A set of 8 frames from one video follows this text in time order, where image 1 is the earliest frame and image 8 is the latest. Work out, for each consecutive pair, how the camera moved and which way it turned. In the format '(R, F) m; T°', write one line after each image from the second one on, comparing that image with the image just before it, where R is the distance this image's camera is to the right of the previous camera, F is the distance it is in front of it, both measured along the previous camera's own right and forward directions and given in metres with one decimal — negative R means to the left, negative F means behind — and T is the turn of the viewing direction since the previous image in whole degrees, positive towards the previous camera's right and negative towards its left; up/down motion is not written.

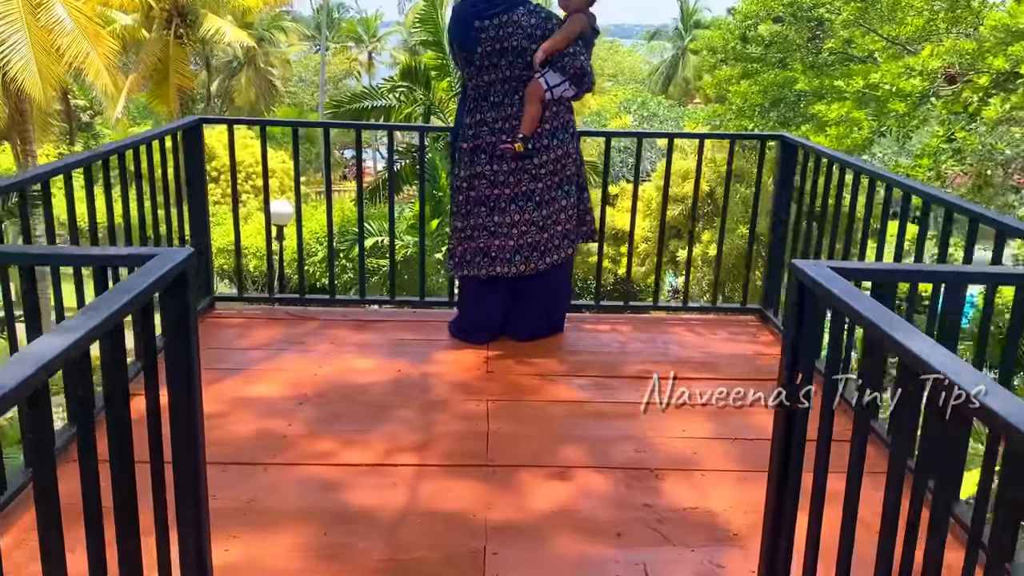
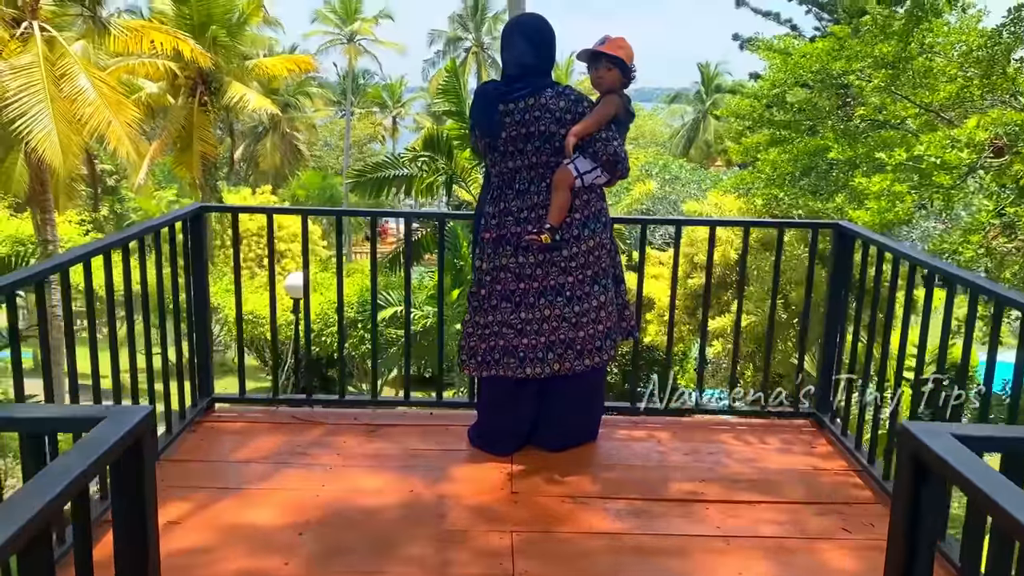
(0.0, +0.3) m; -1°
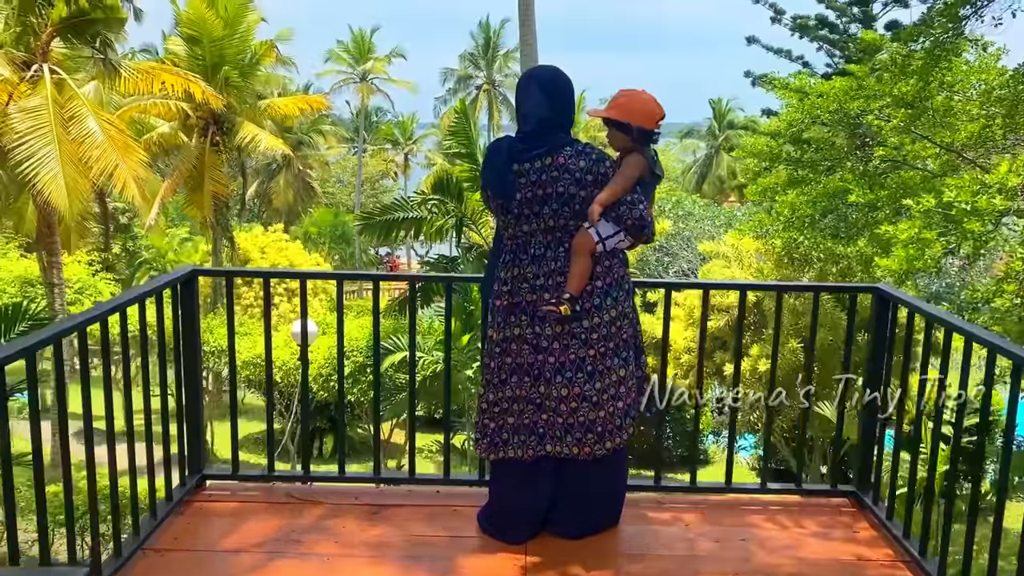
(0.0, +0.2) m; -1°
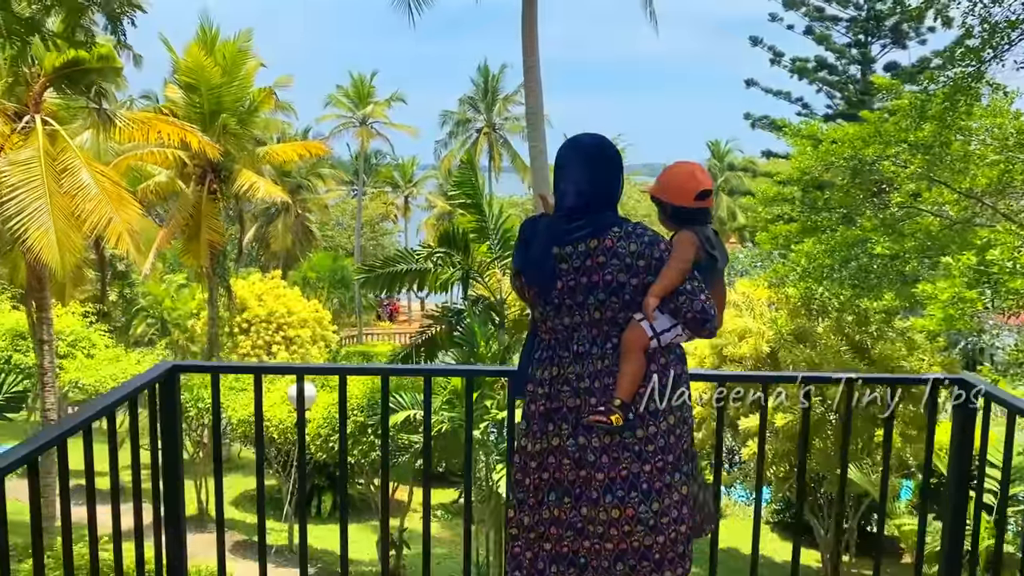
(-0.1, +0.4) m; 0°
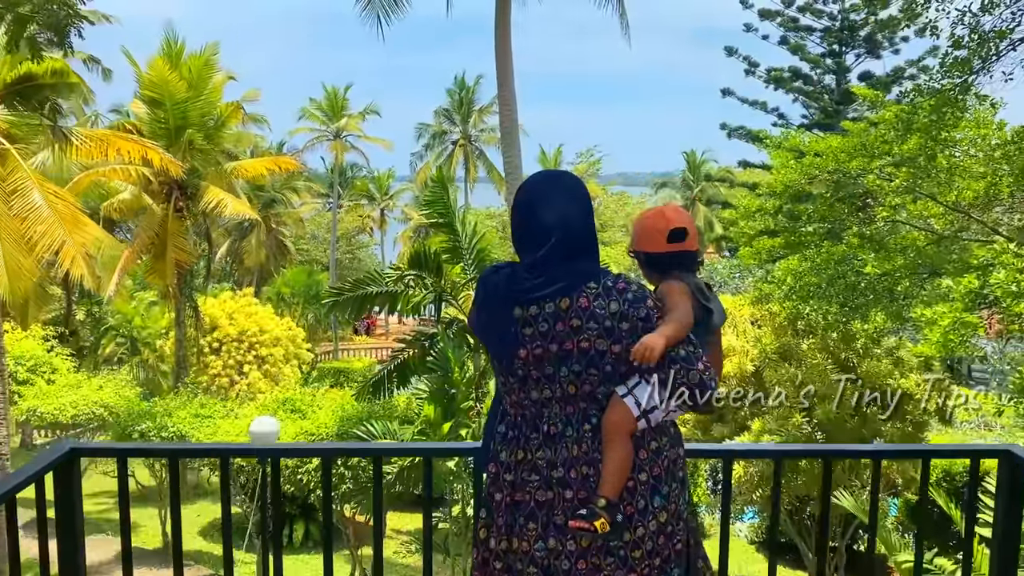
(0.0, +0.4) m; +2°
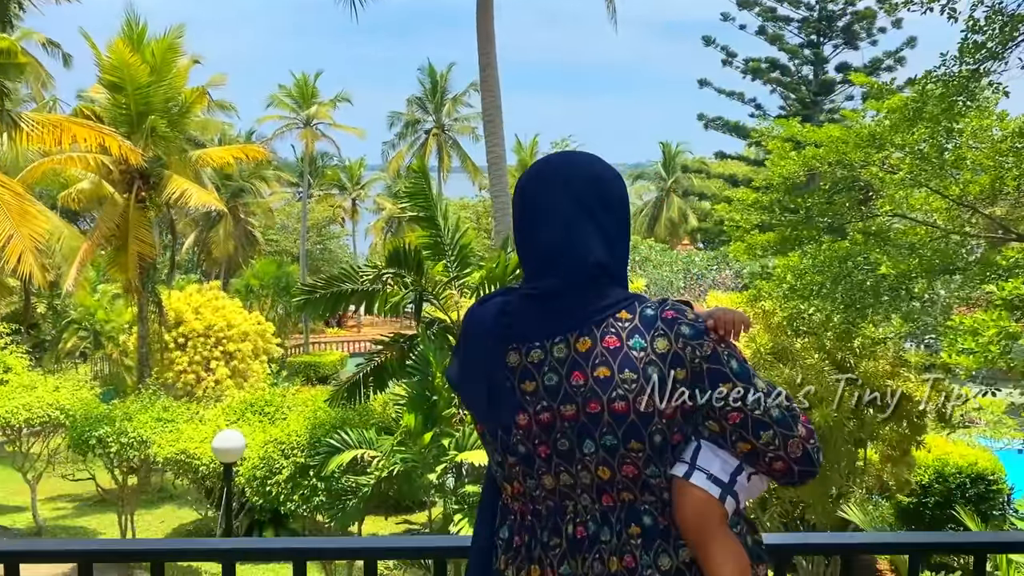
(-0.1, +0.5) m; +2°
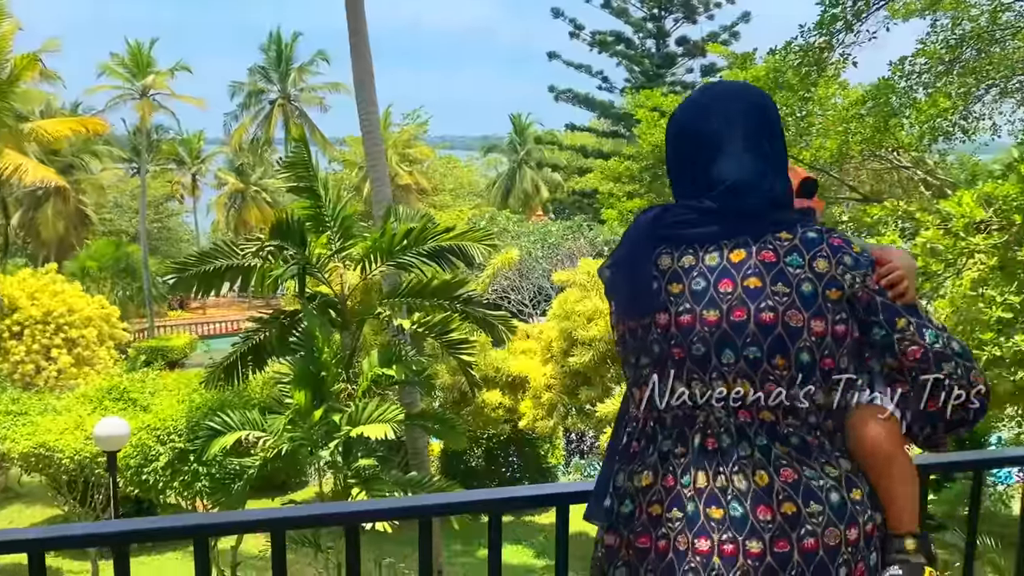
(-0.3, 0.0) m; +10°
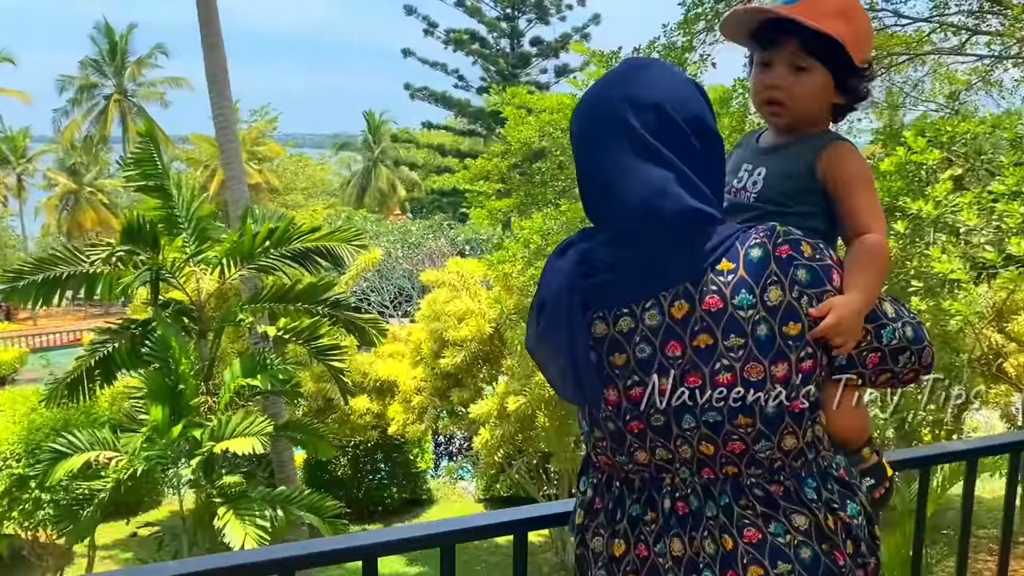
(-0.1, +0.1) m; +10°
